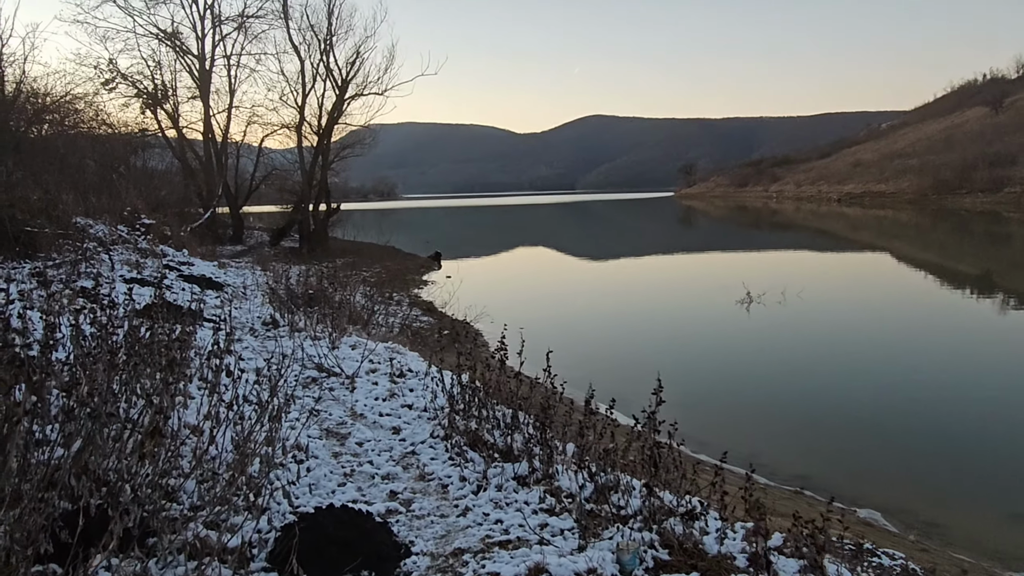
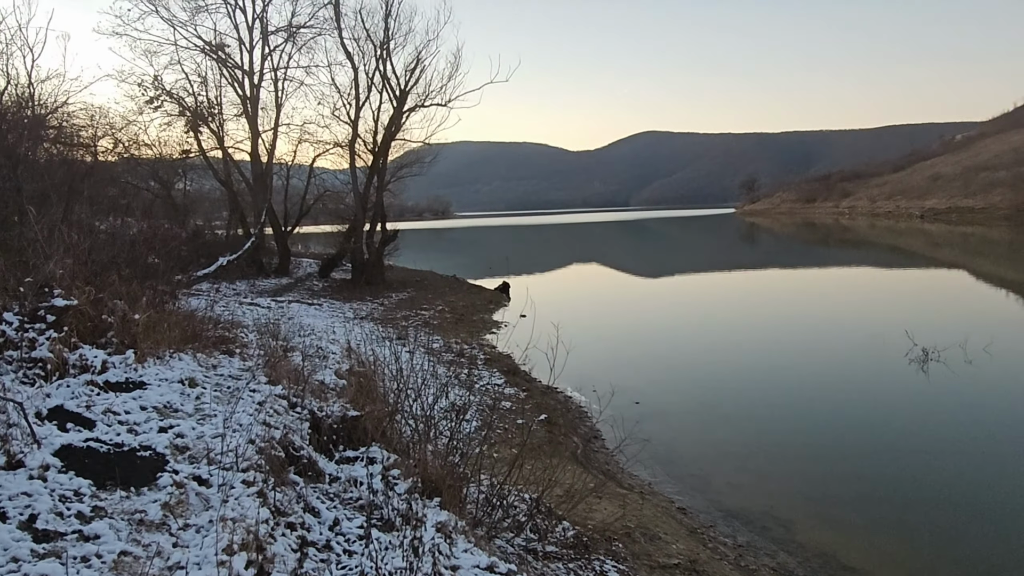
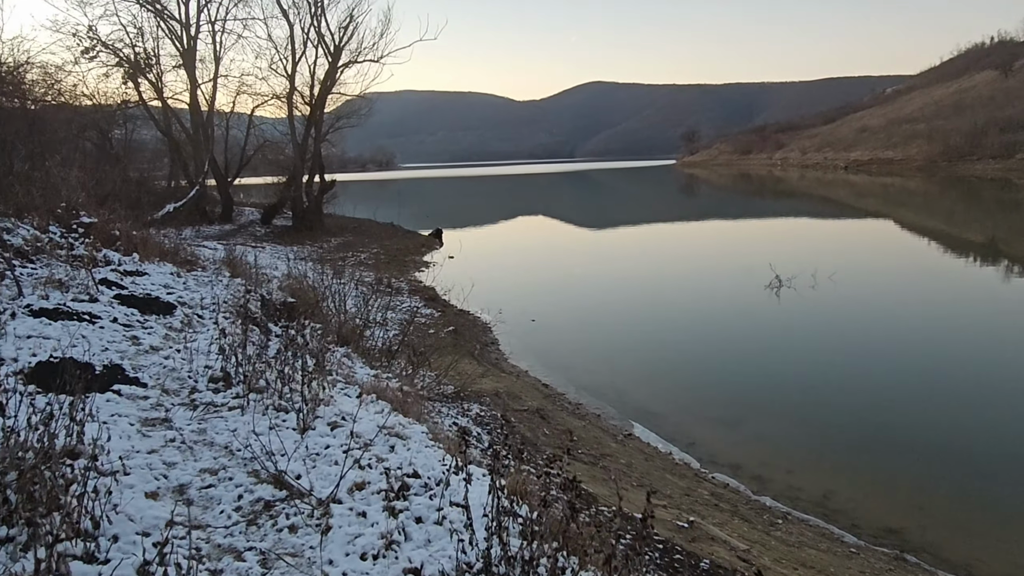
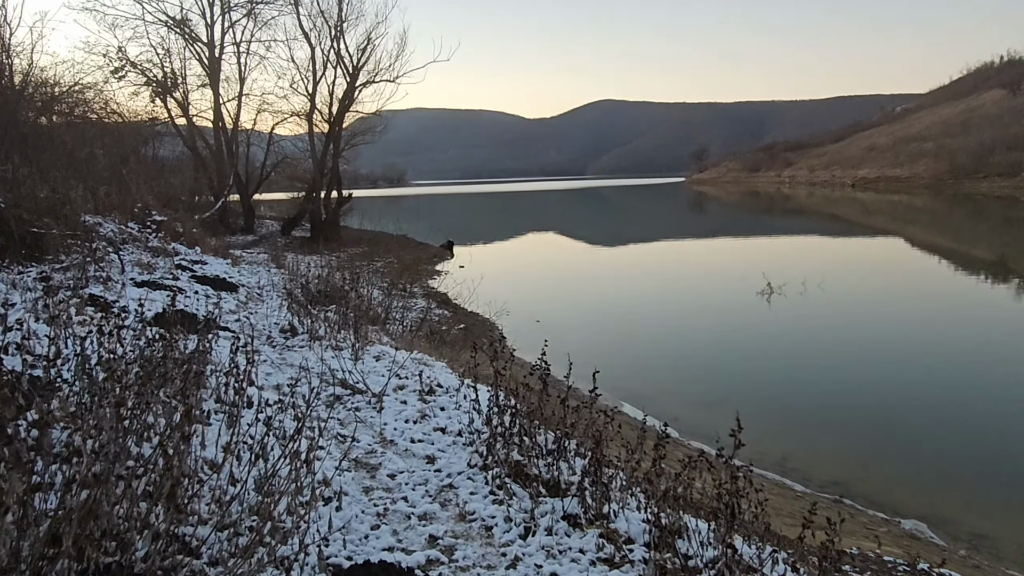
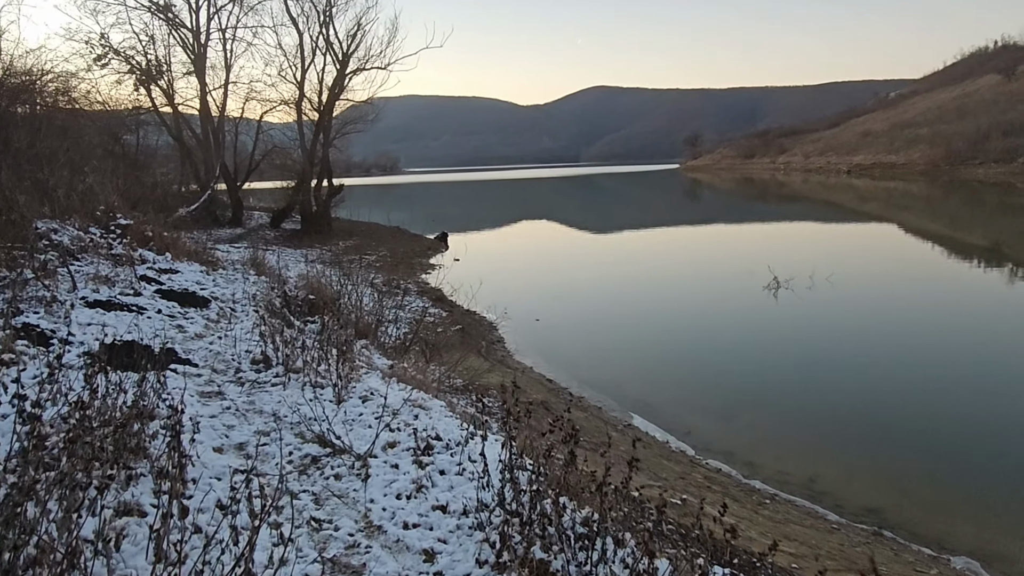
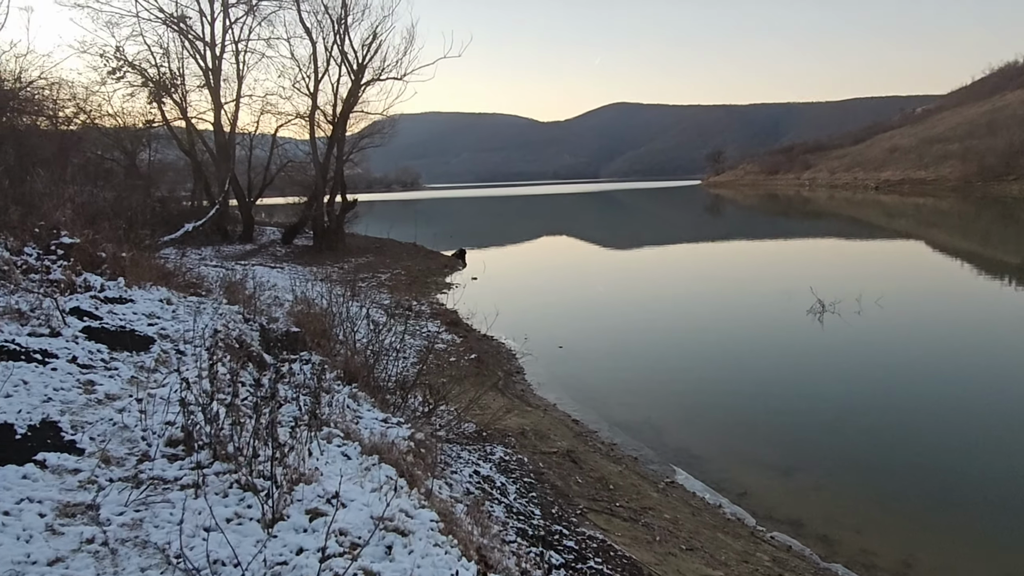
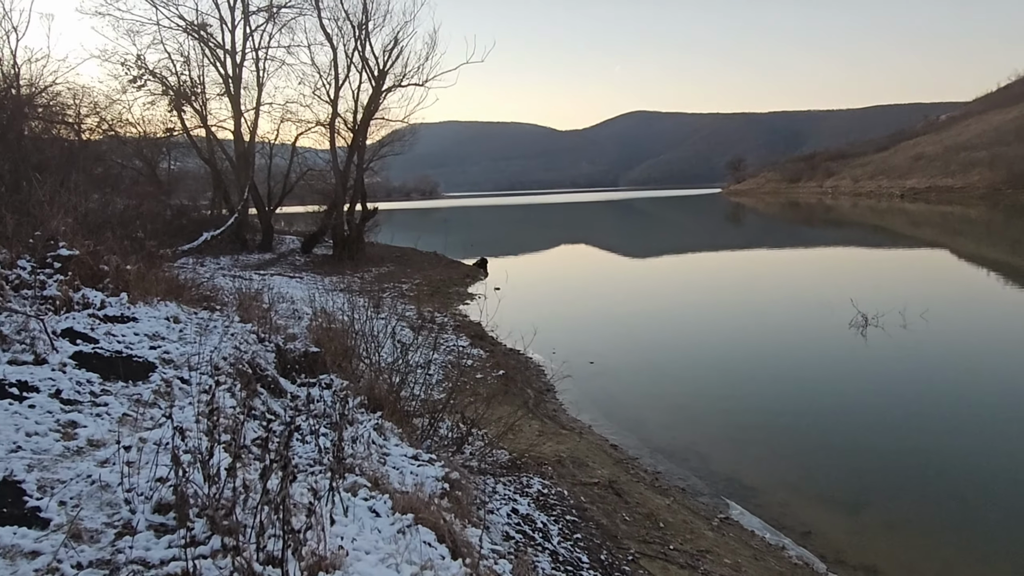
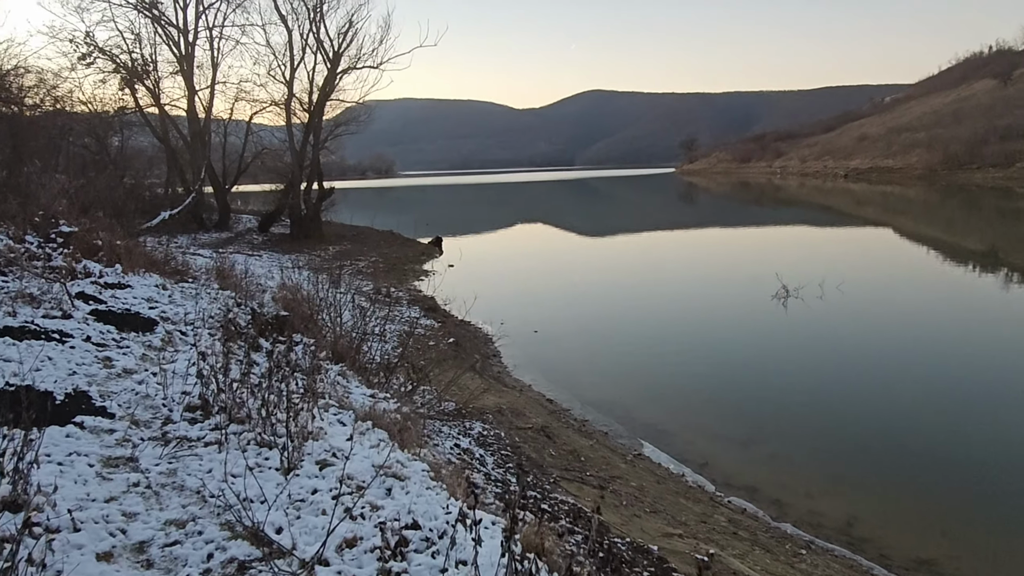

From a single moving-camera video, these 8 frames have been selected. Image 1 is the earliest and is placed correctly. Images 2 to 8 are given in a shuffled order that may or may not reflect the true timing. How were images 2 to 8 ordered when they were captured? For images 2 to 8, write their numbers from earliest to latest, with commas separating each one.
4, 5, 3, 8, 6, 7, 2
